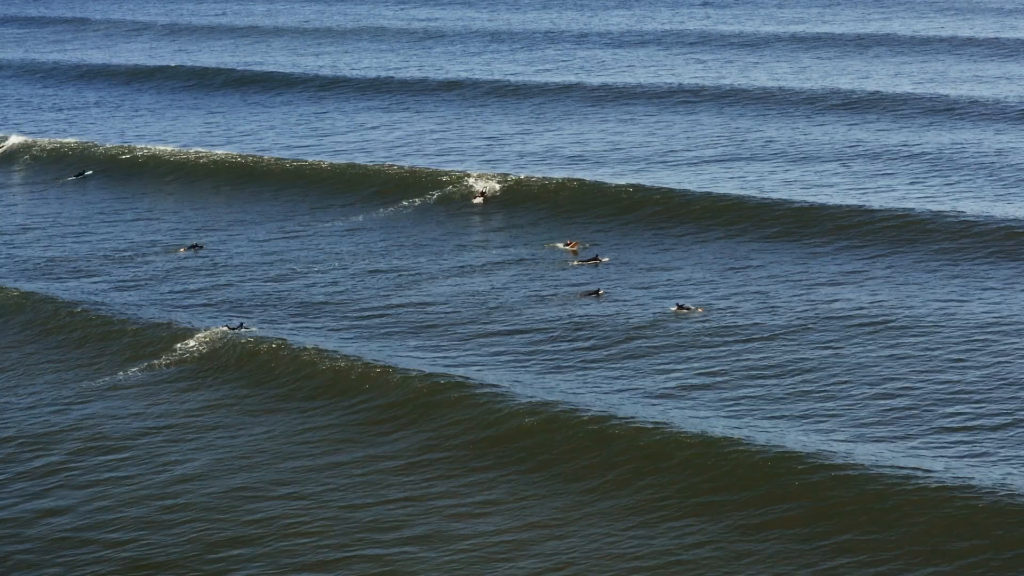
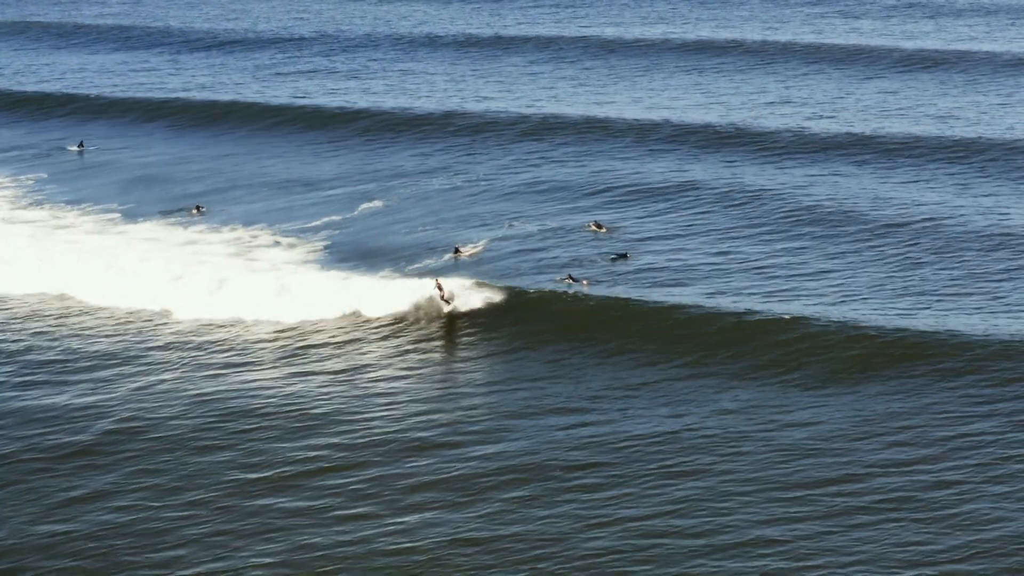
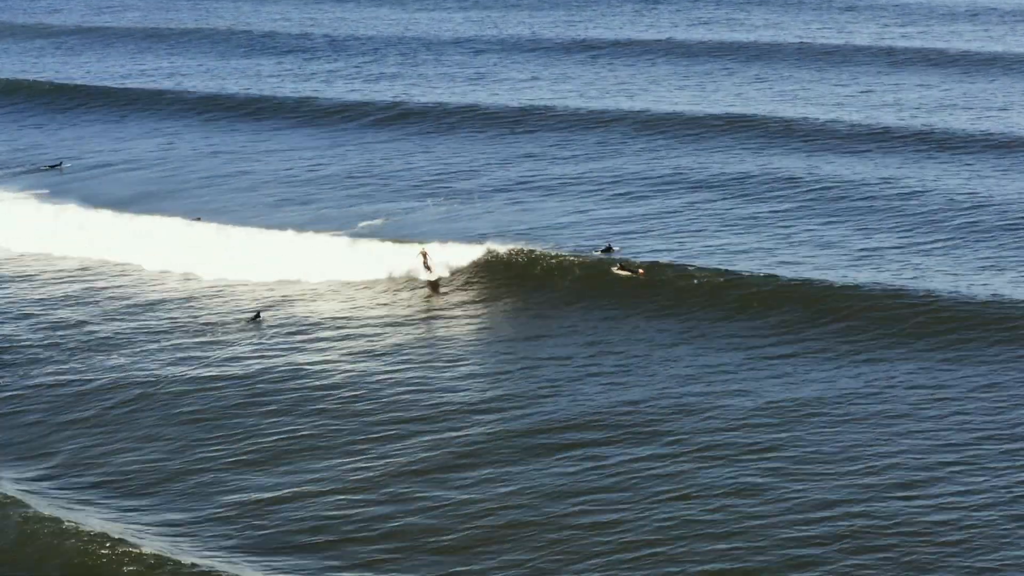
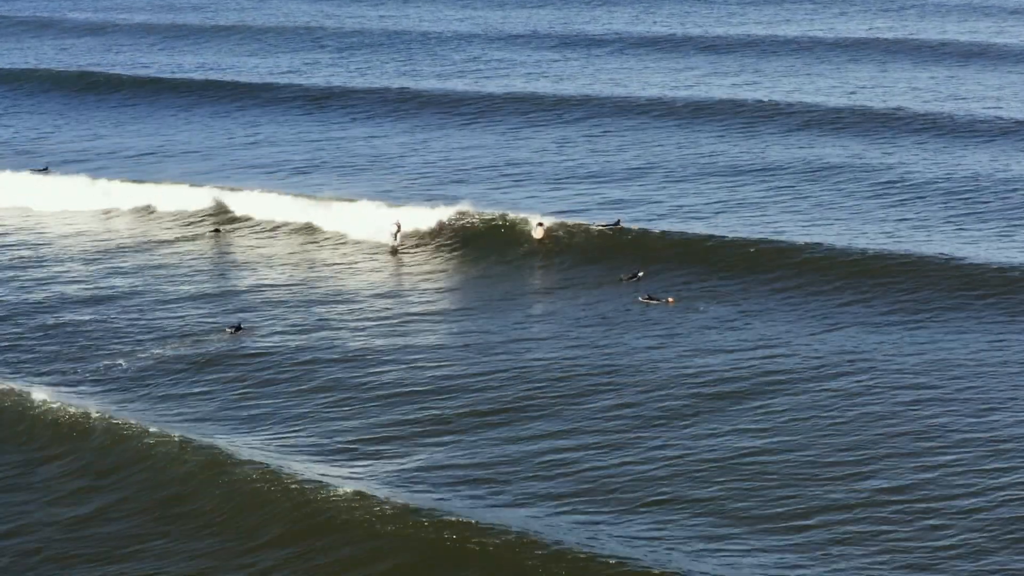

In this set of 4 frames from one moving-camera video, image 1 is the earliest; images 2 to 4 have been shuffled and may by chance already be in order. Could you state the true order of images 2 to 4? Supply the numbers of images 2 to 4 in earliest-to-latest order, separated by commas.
4, 3, 2
